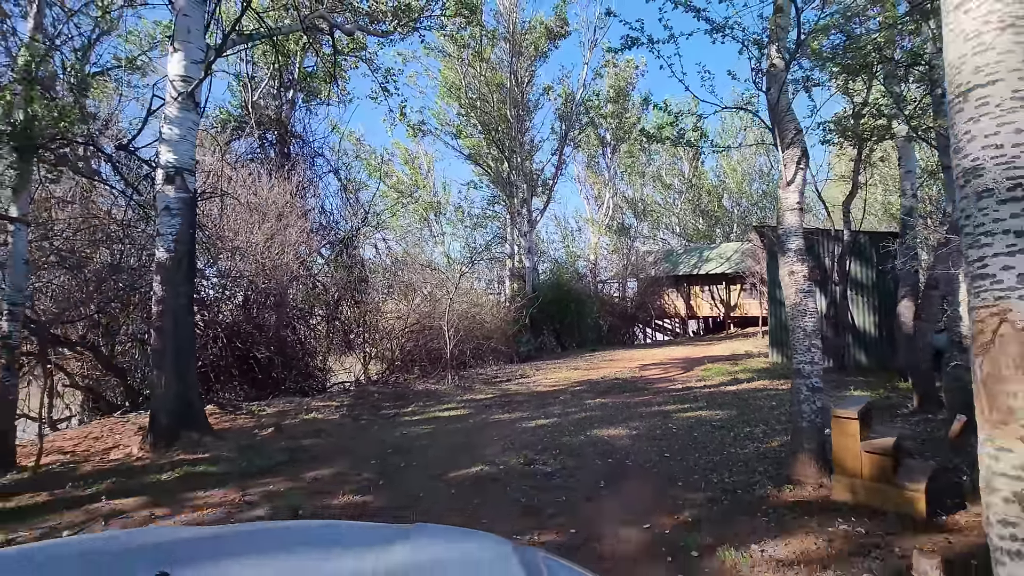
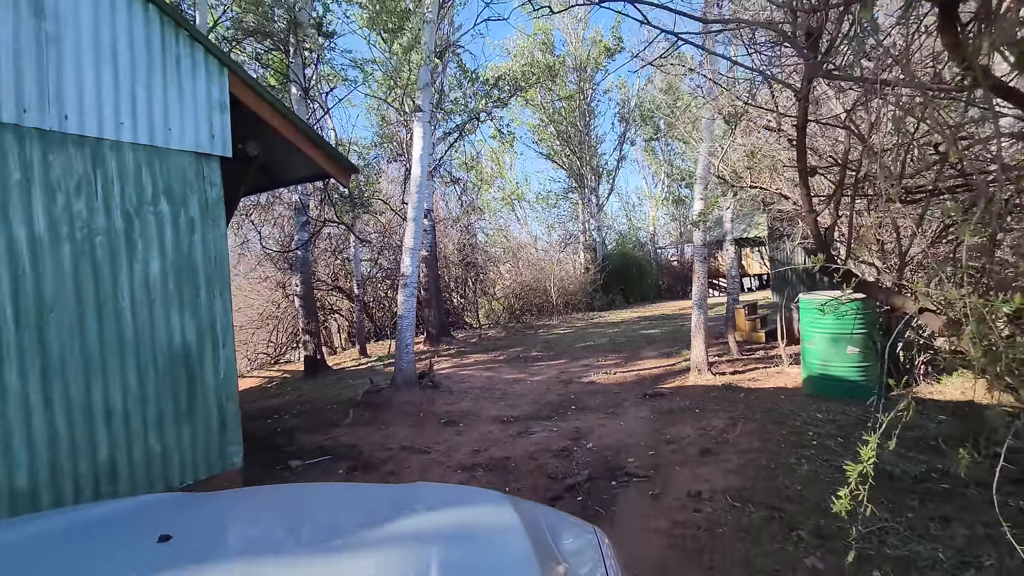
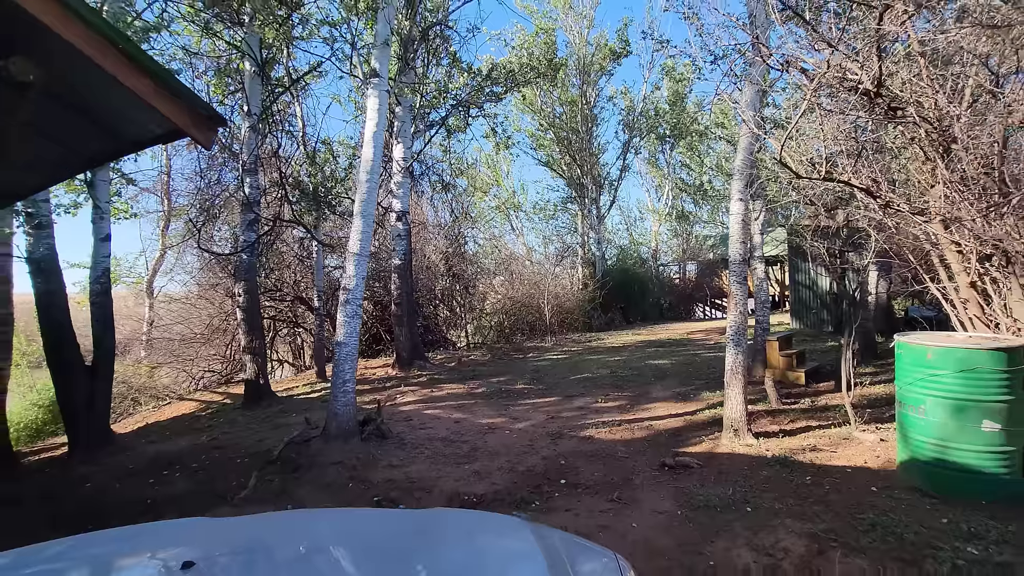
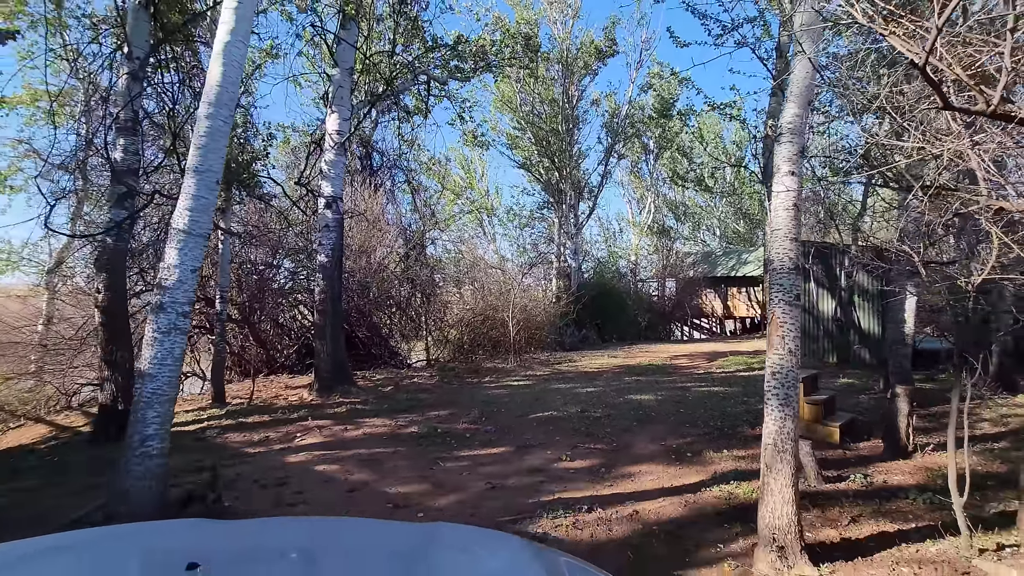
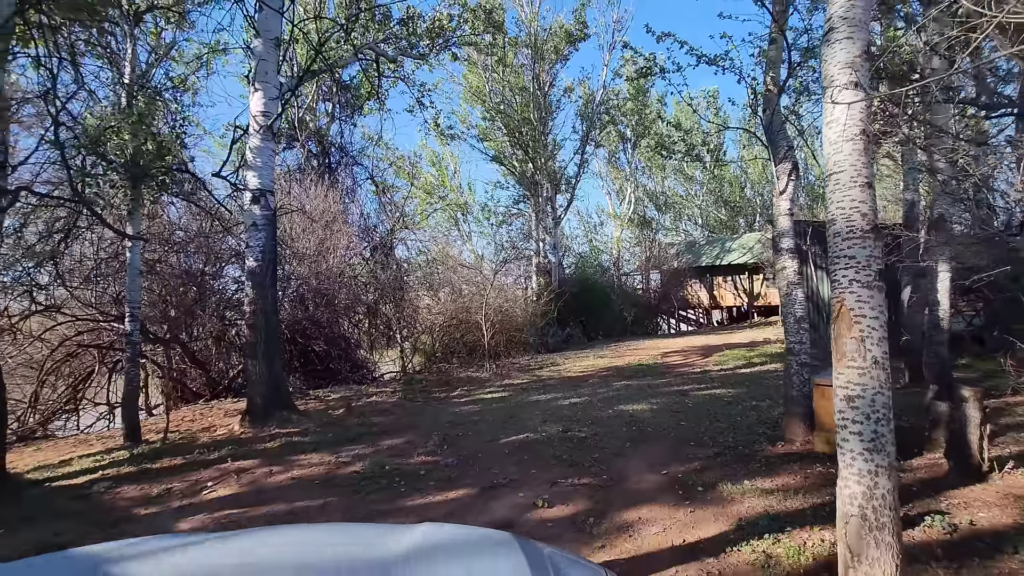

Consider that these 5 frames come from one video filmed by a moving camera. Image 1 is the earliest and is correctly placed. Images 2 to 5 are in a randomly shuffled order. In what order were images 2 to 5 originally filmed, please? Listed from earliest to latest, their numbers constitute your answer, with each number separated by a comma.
5, 4, 3, 2
